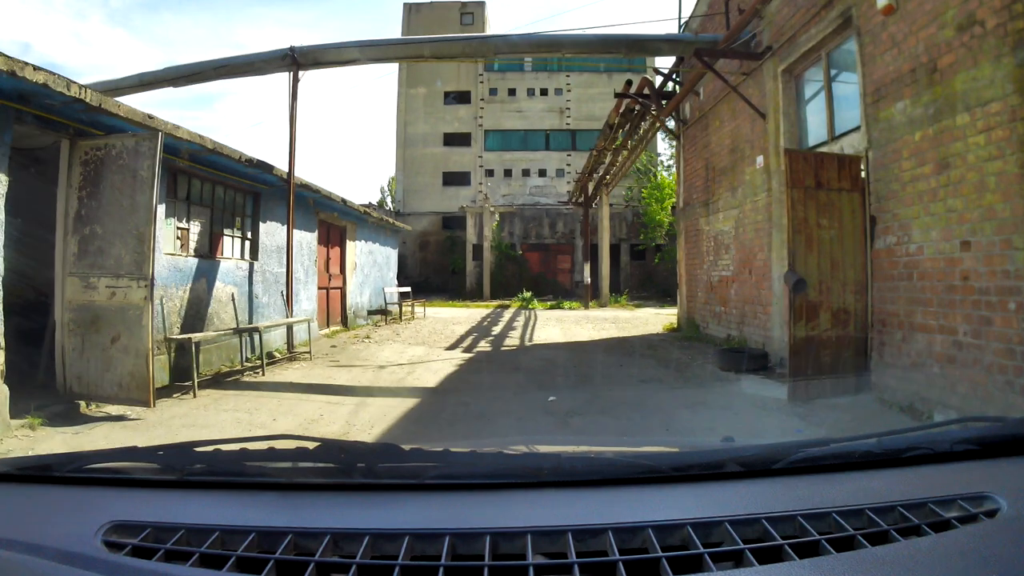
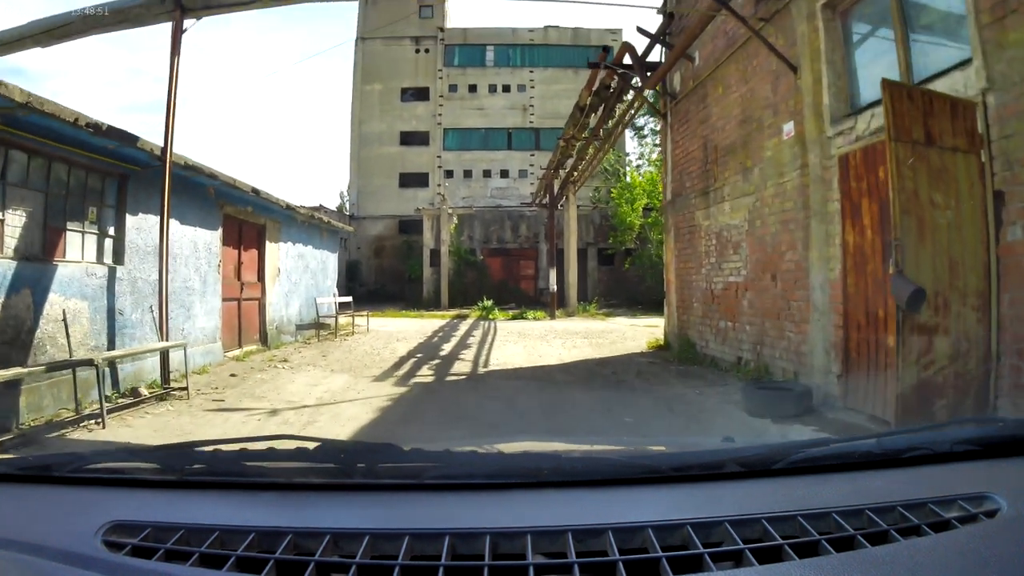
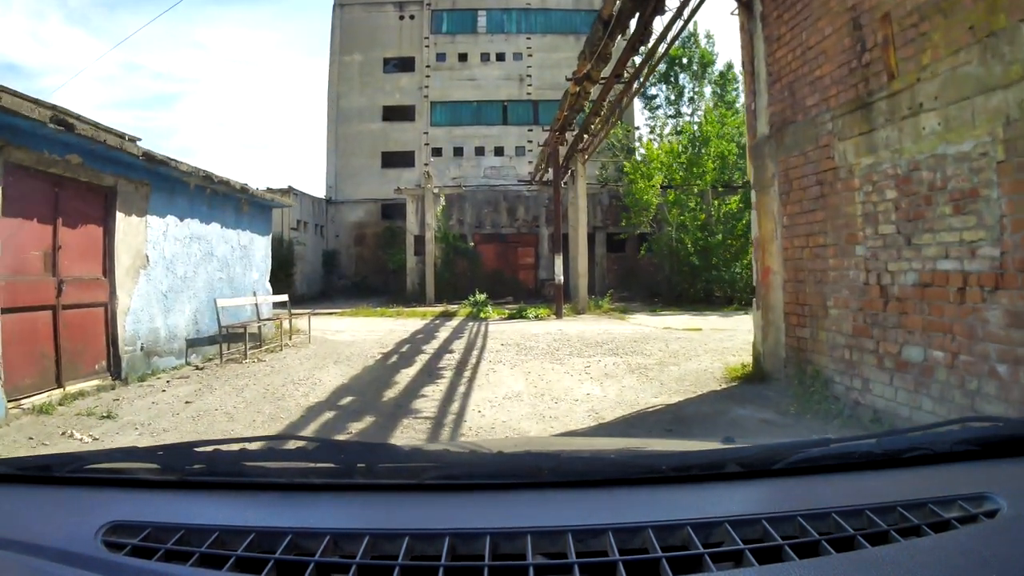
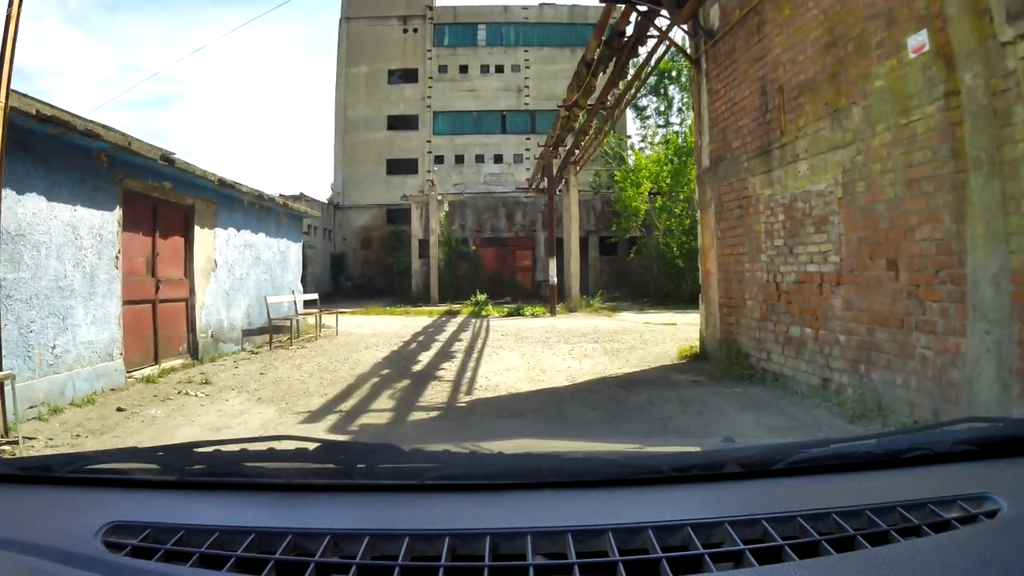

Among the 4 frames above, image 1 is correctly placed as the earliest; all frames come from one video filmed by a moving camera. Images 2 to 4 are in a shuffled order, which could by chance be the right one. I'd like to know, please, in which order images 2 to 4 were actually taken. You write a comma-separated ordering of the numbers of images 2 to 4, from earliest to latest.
2, 4, 3
